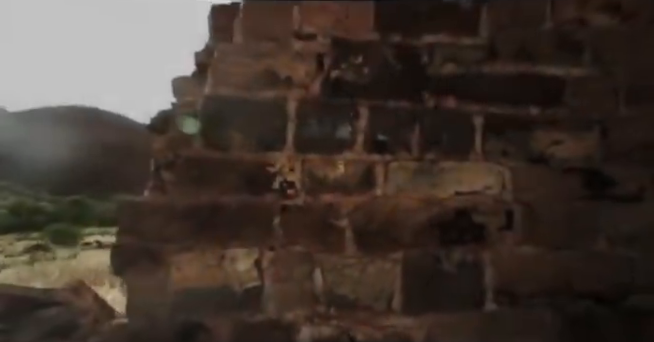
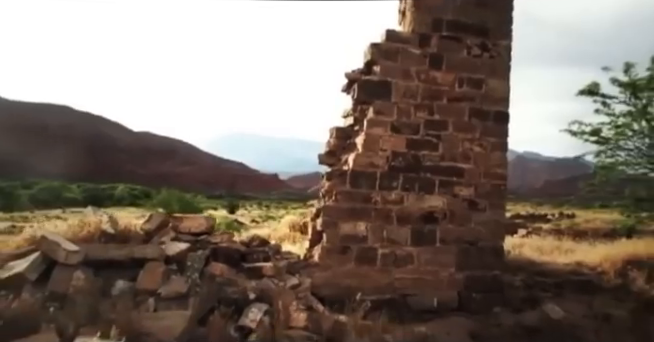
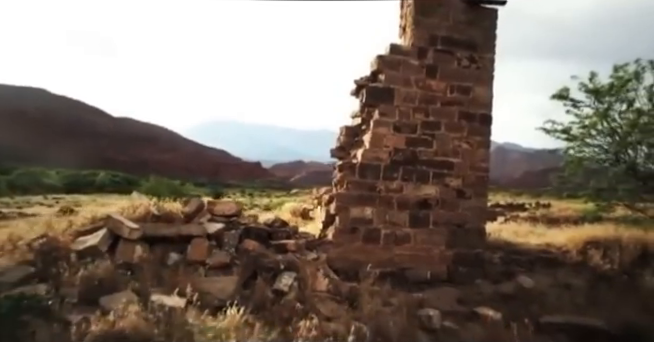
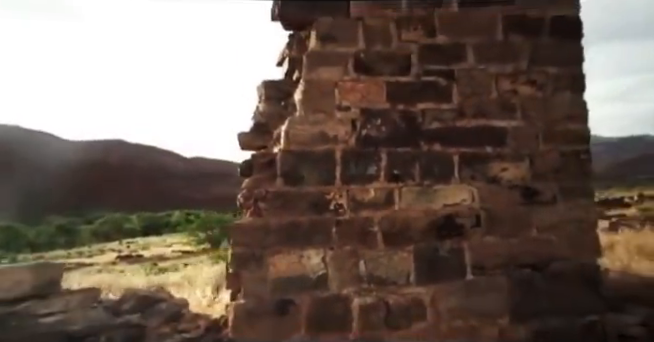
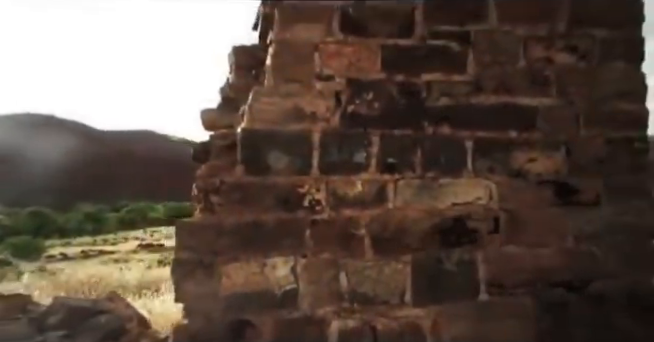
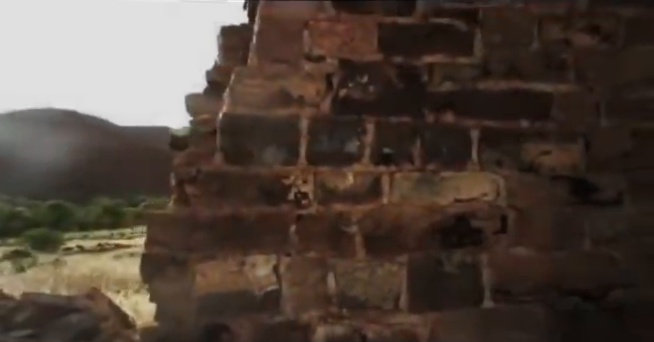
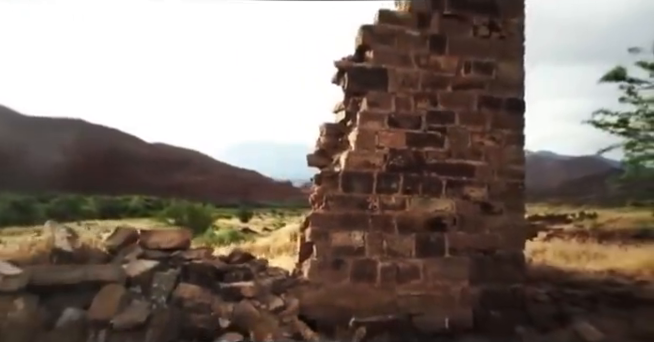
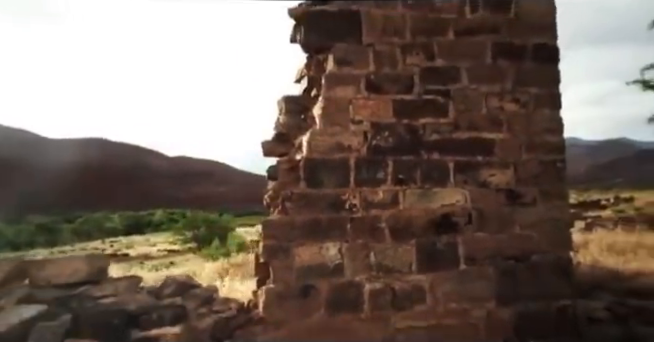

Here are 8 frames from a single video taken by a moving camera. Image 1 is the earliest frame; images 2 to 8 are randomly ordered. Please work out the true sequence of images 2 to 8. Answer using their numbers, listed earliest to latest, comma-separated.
6, 5, 4, 8, 7, 2, 3
